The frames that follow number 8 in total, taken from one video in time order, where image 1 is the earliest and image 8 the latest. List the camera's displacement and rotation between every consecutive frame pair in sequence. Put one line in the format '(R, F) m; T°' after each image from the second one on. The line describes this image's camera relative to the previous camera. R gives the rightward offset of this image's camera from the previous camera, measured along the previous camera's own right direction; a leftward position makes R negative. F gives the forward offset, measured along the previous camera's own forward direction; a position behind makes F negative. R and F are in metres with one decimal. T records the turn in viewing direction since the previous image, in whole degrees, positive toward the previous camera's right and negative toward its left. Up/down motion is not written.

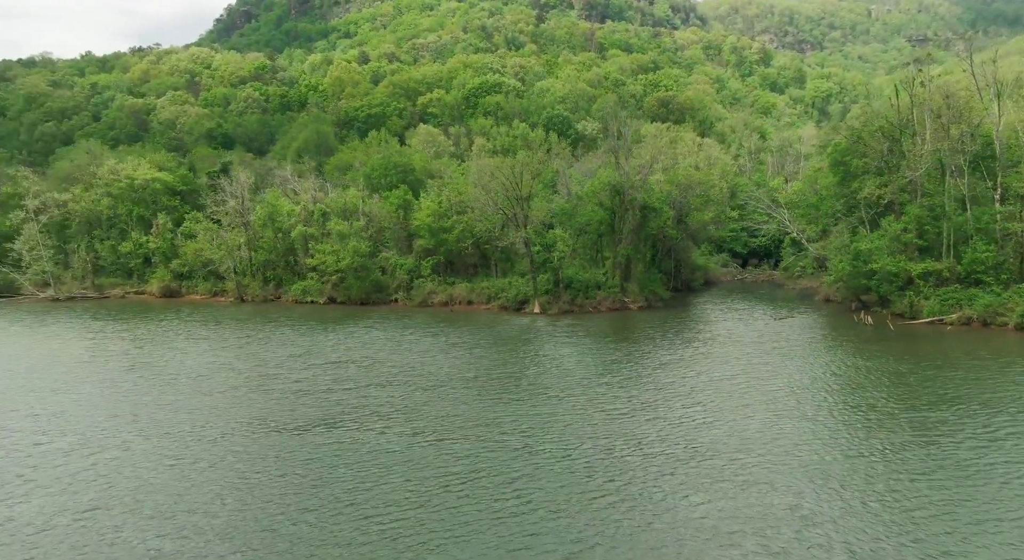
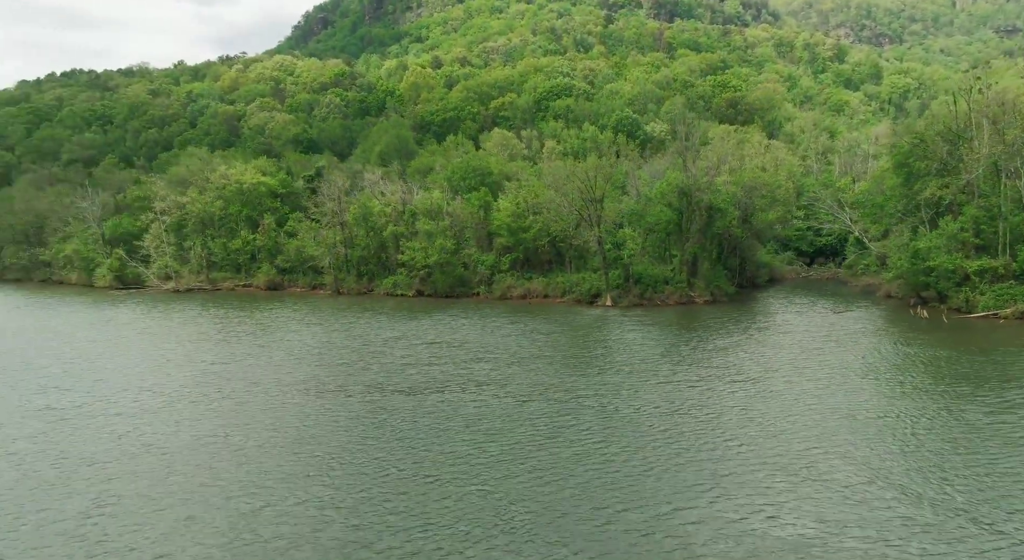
(-0.6, -5.3) m; -5°
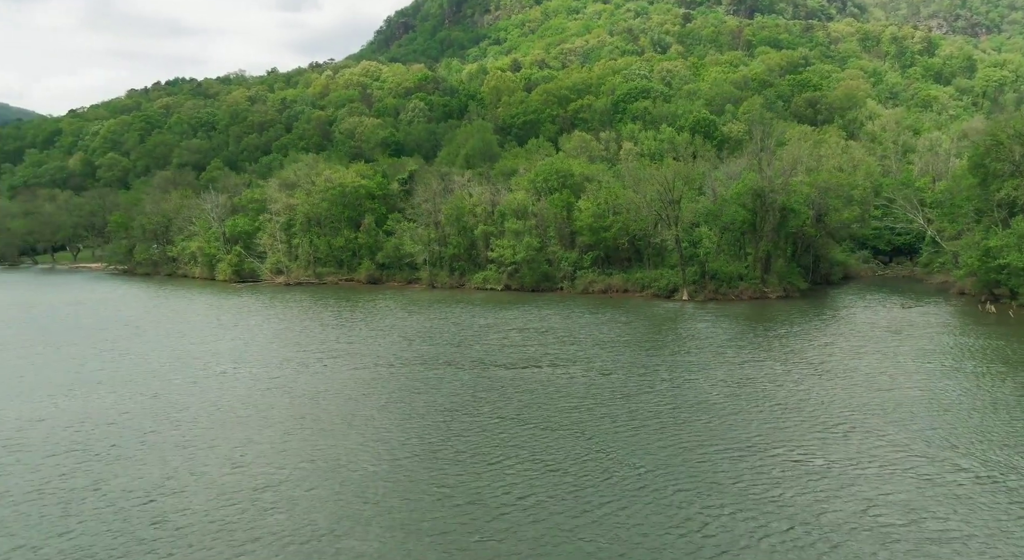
(-0.7, -5.4) m; -5°
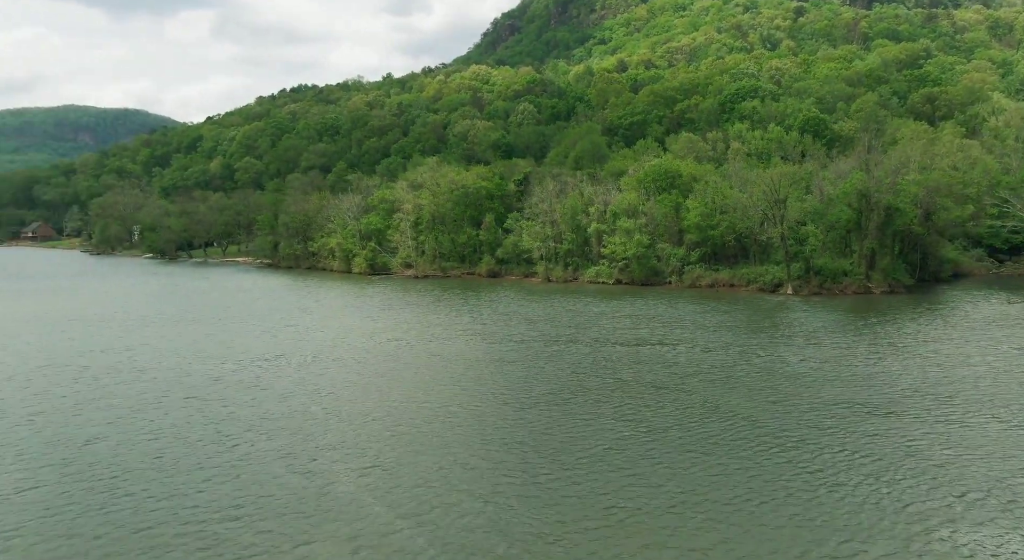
(-0.9, -6.2) m; -7°
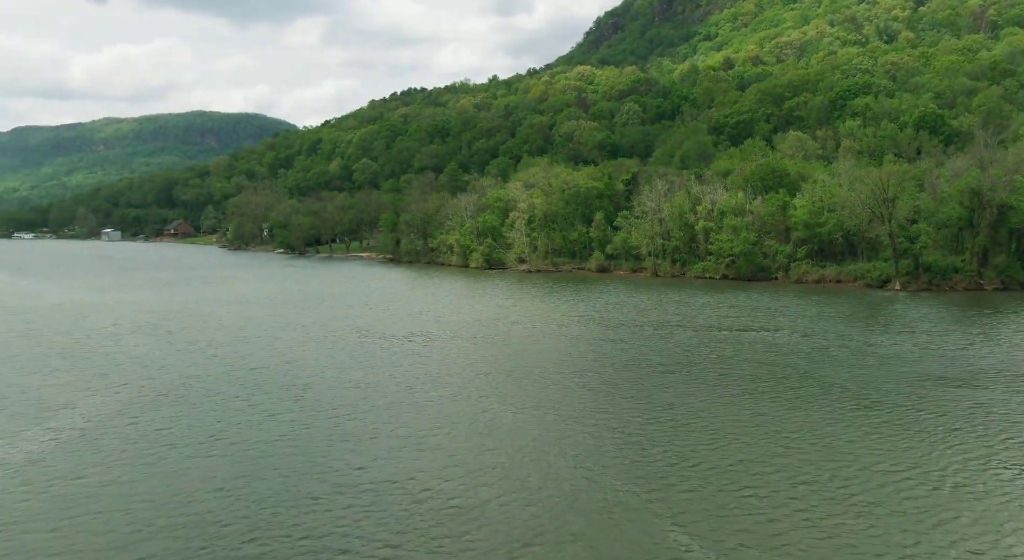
(-1.0, -5.2) m; -7°
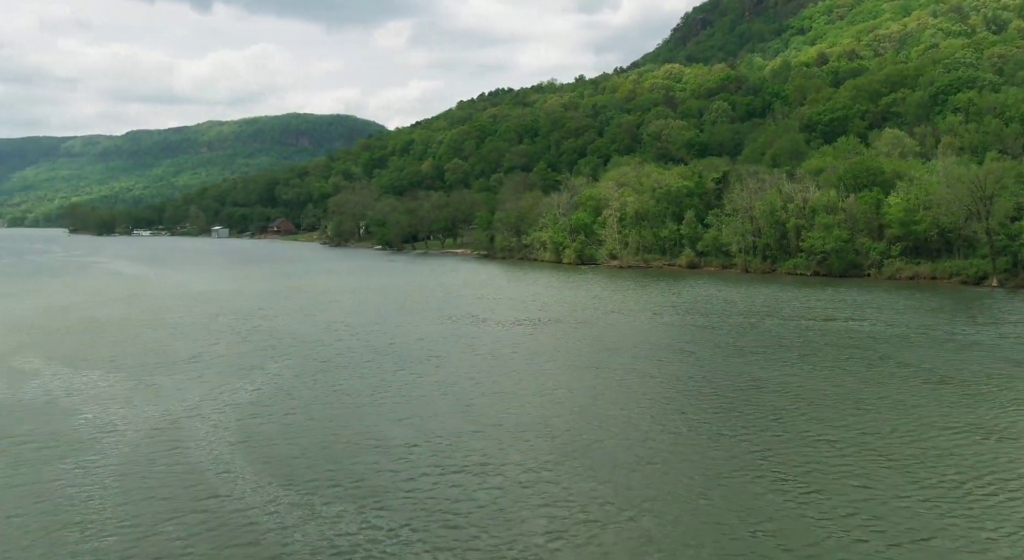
(-1.0, -4.2) m; -6°
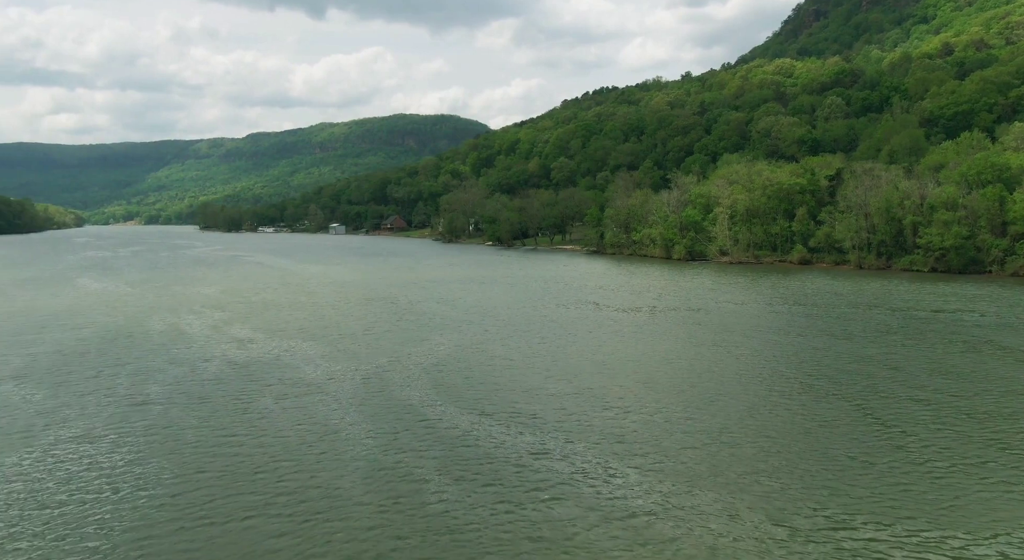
(-1.2, -4.5) m; -7°
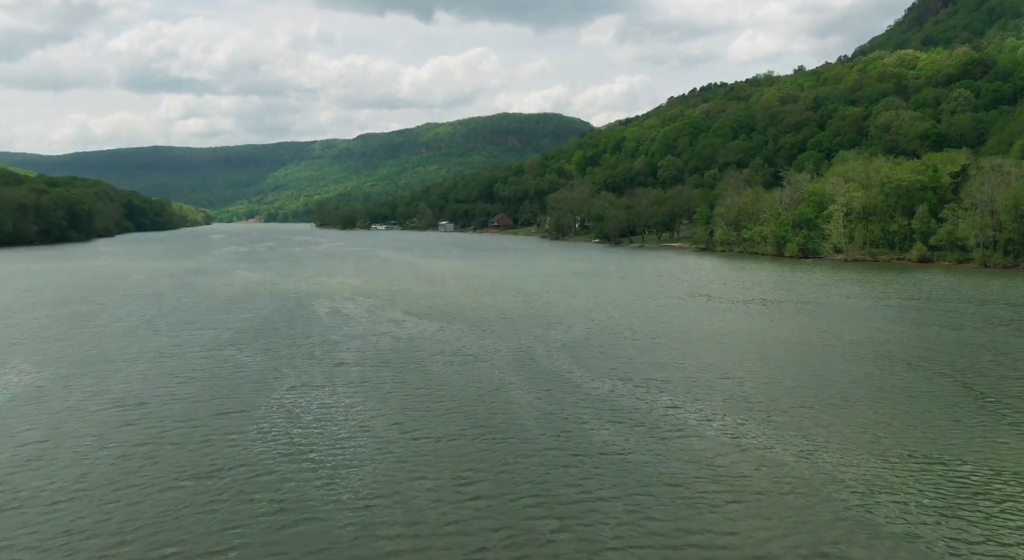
(-1.0, -3.7) m; -7°
